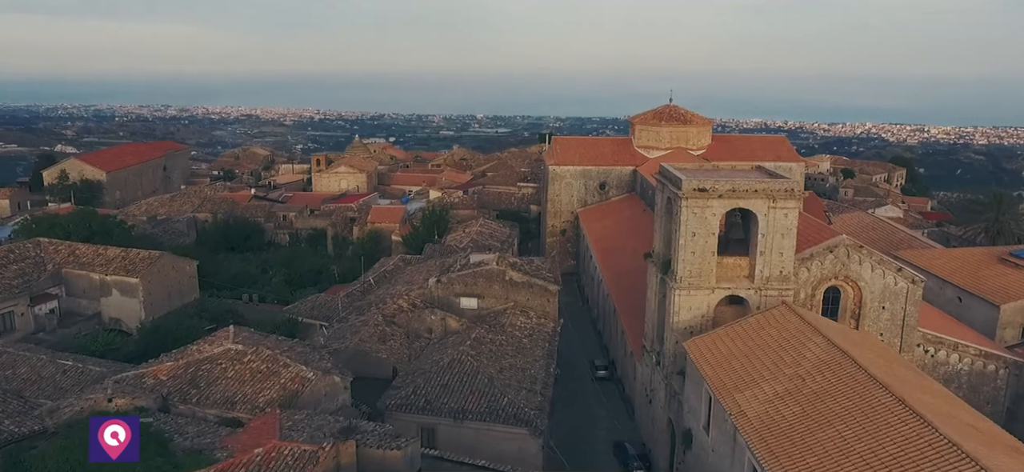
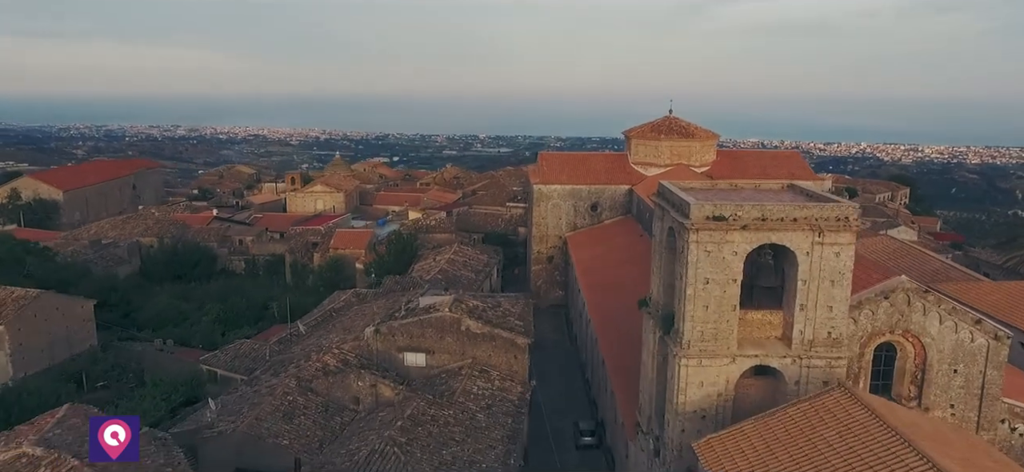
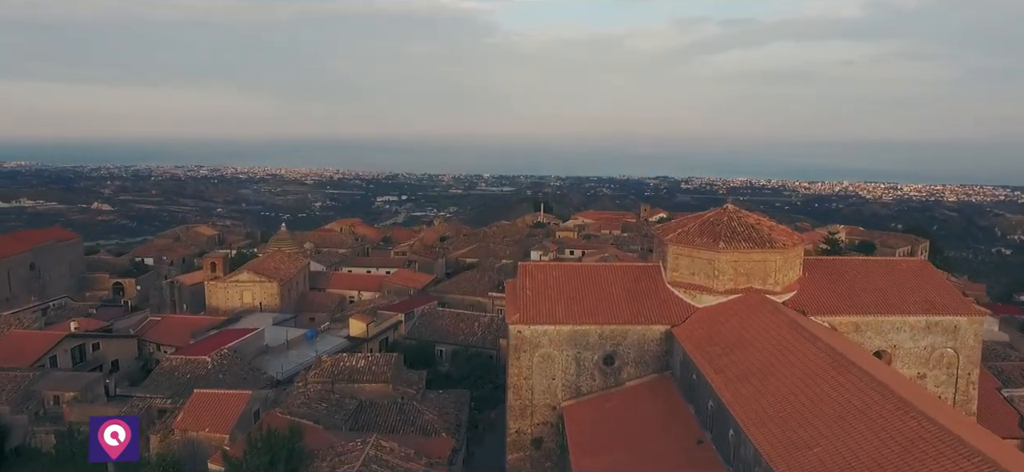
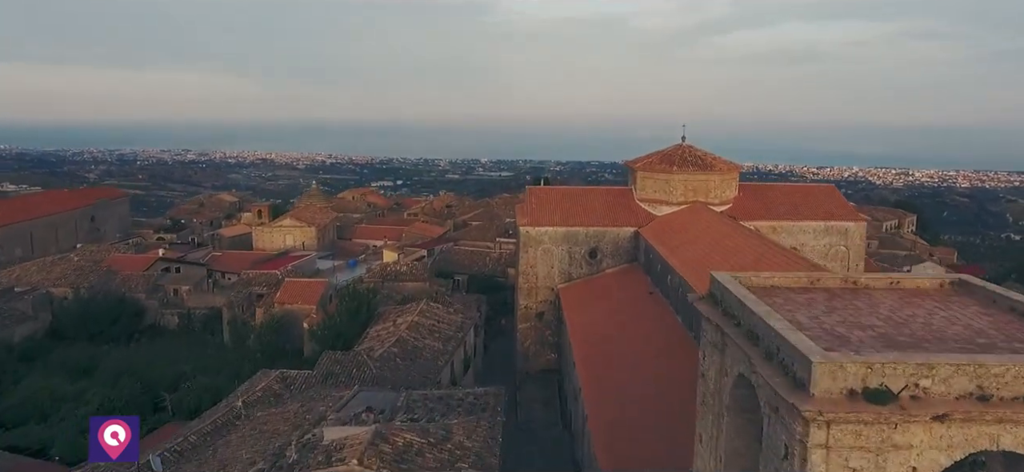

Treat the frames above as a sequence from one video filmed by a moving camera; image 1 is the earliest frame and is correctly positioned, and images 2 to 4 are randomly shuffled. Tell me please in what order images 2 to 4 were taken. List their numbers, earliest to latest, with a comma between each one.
2, 4, 3
